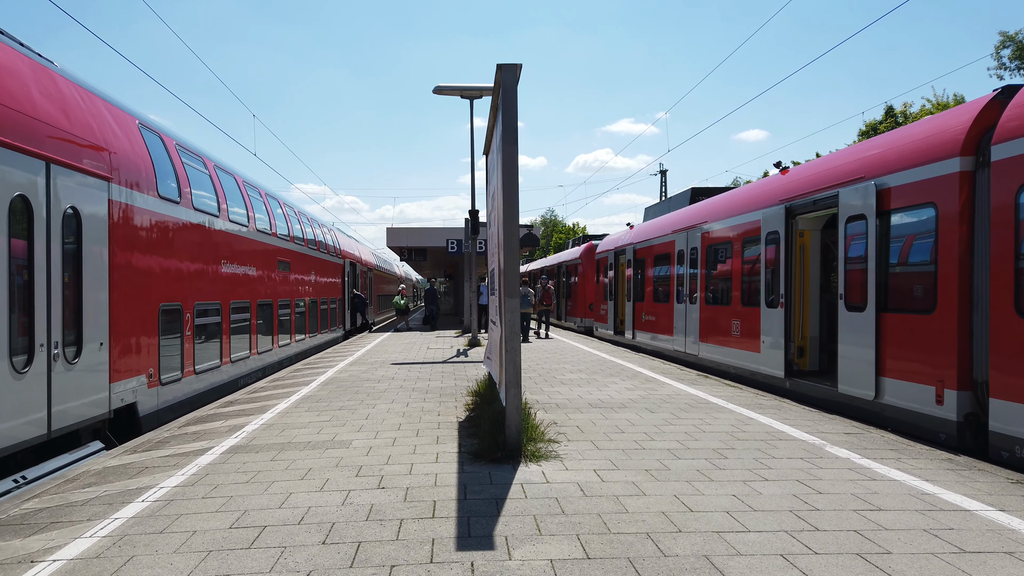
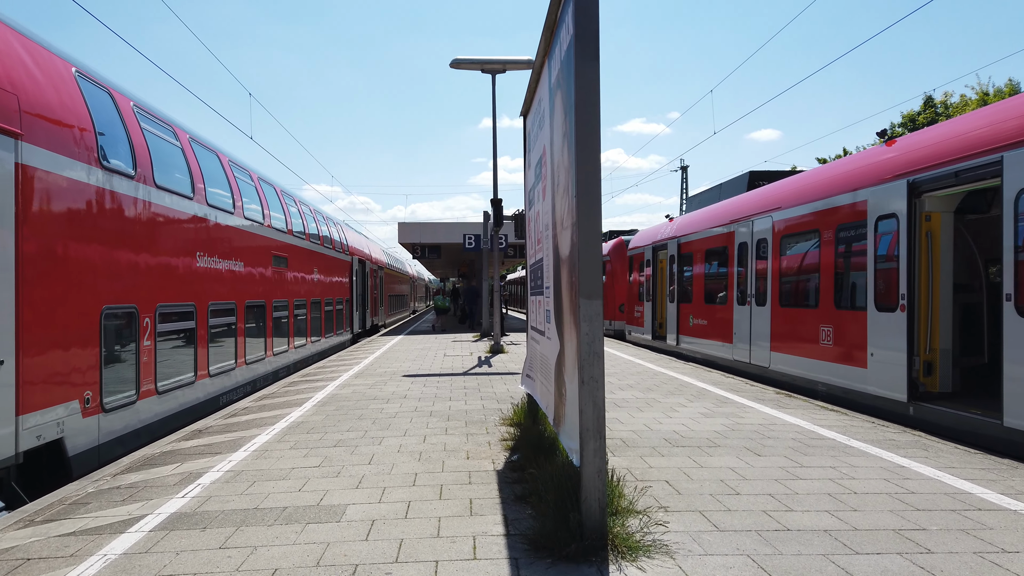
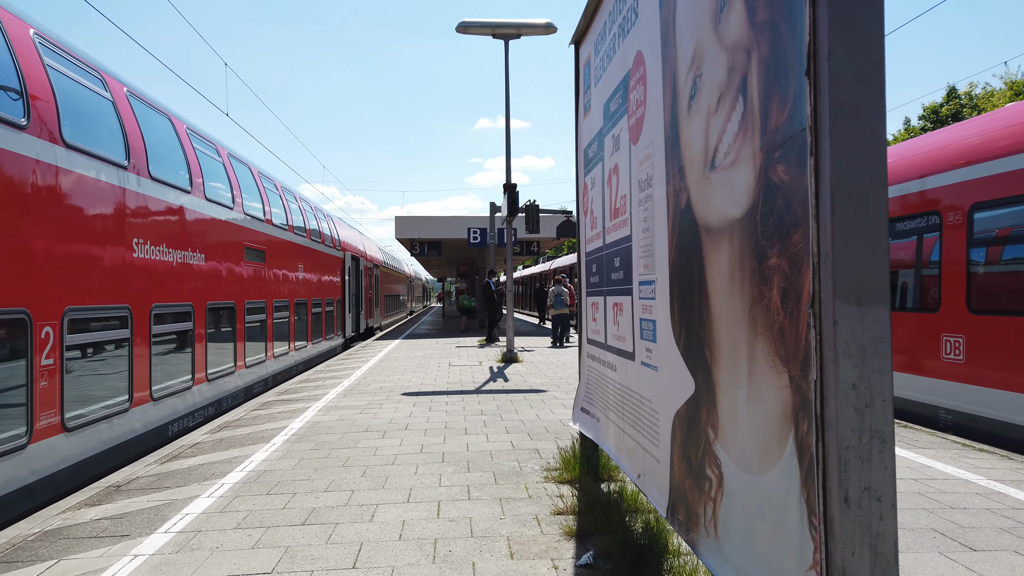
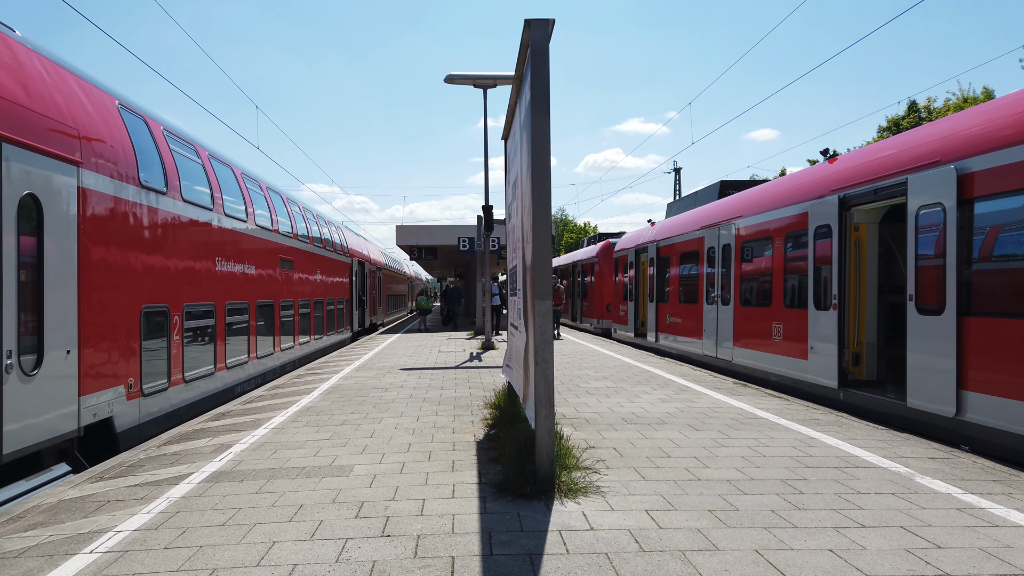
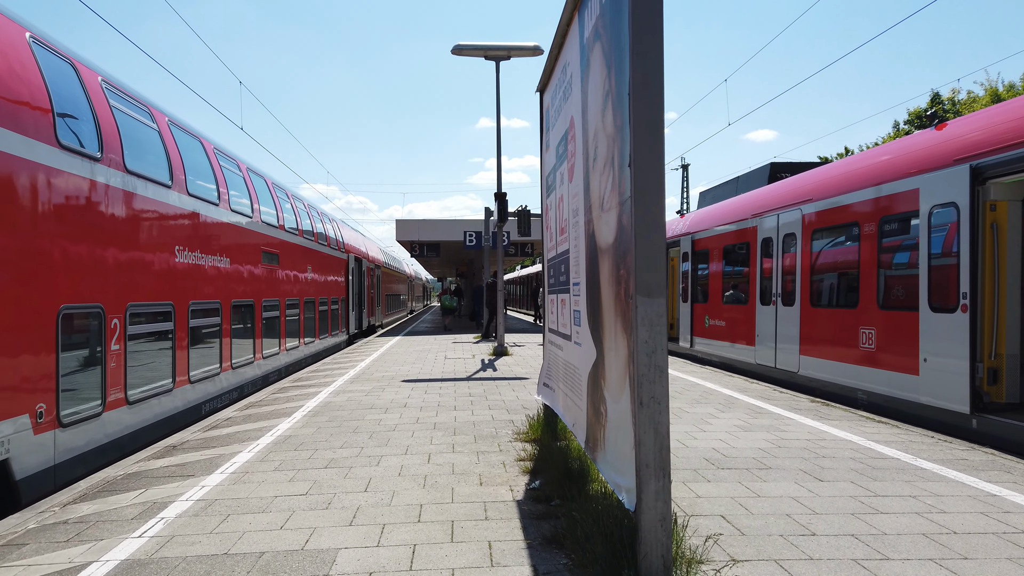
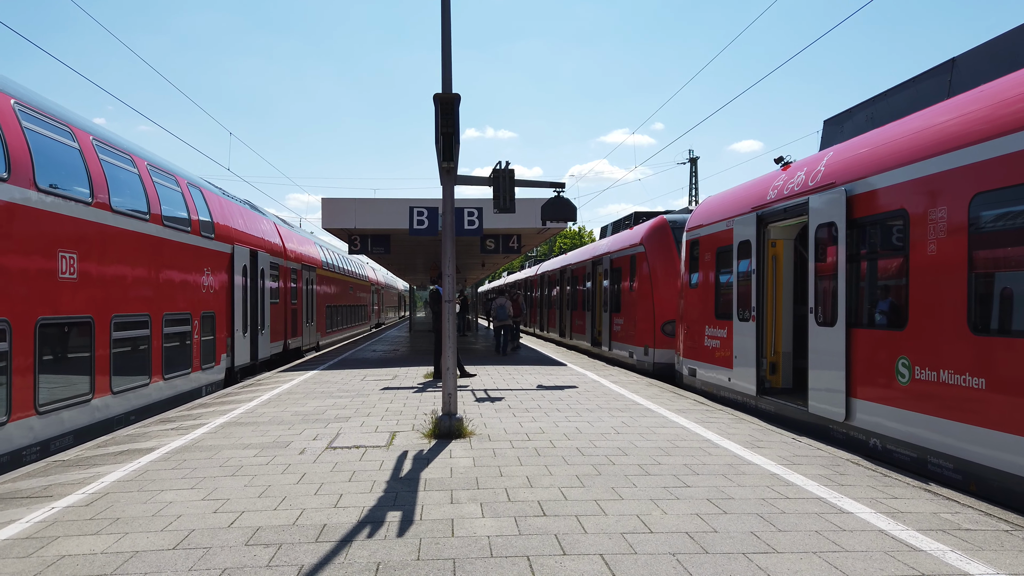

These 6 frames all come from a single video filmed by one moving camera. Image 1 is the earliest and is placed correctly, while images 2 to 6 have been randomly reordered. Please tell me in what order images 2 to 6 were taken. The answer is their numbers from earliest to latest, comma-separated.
4, 2, 5, 3, 6
